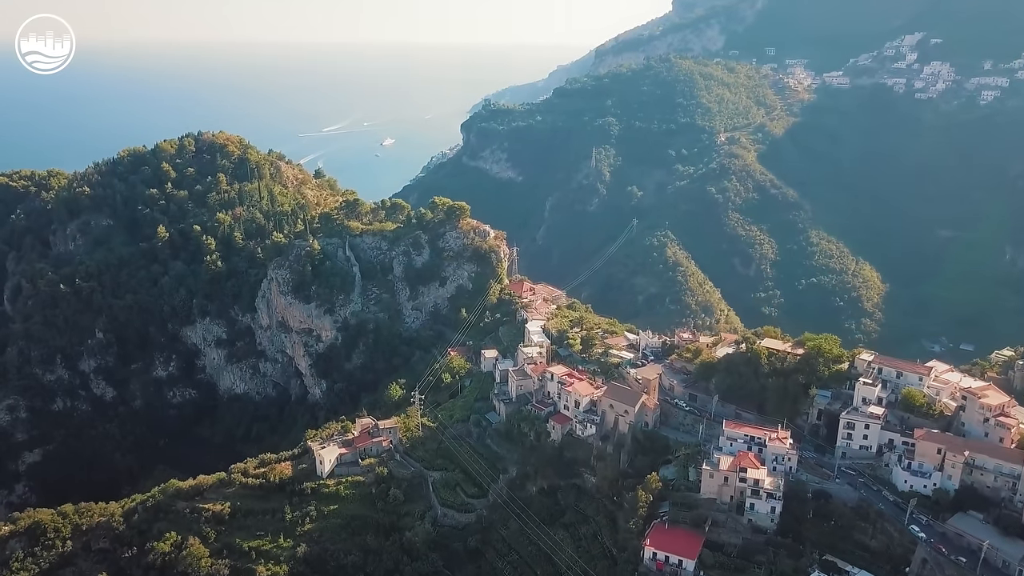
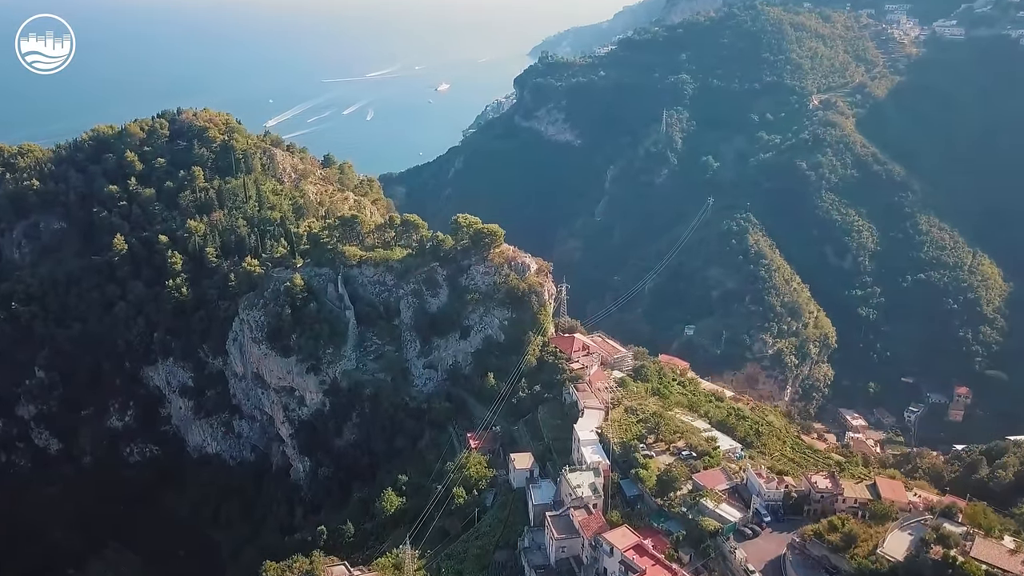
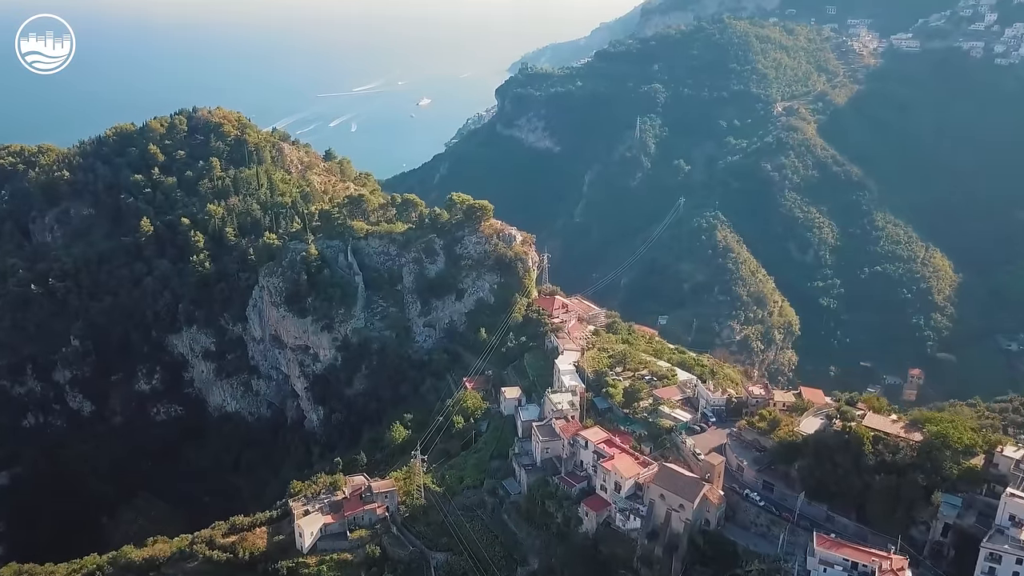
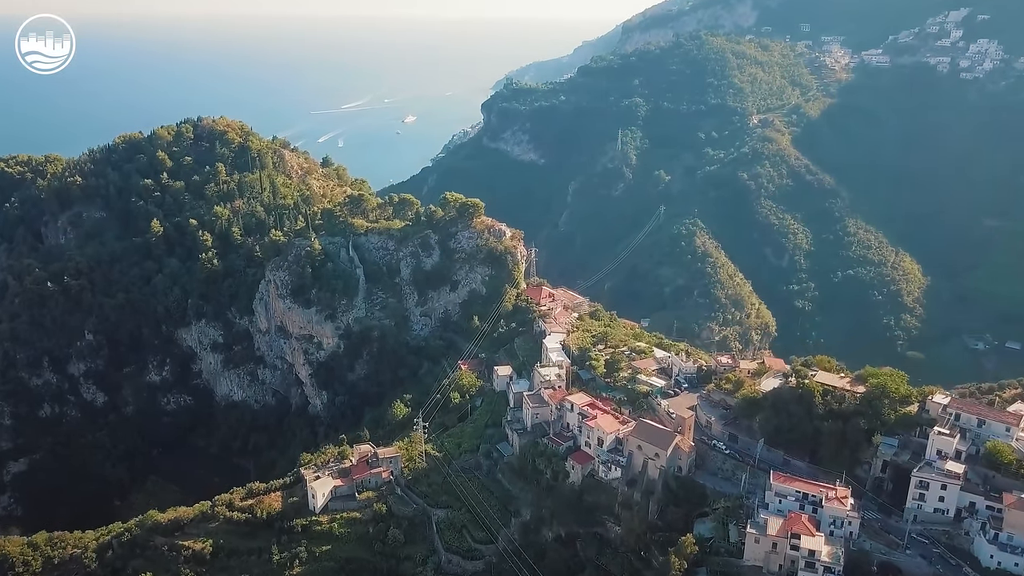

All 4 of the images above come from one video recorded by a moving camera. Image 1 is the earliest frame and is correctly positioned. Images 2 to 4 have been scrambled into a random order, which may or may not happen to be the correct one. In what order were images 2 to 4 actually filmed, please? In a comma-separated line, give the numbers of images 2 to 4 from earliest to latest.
4, 3, 2
